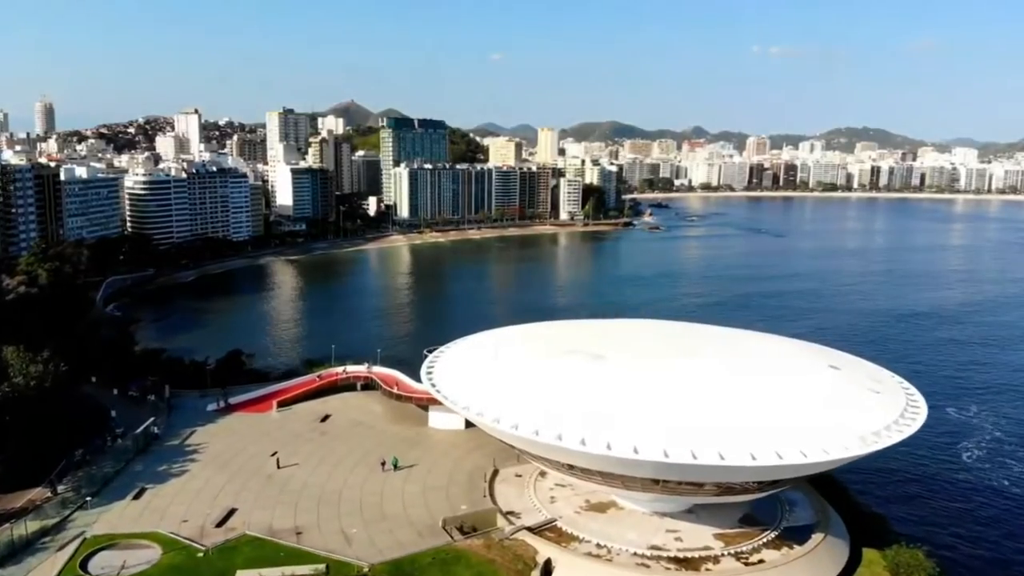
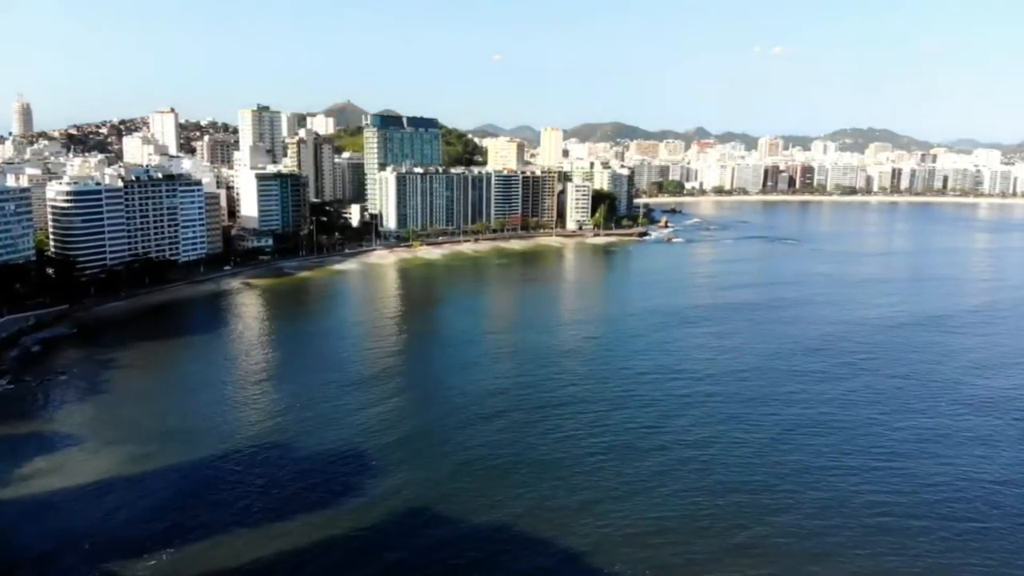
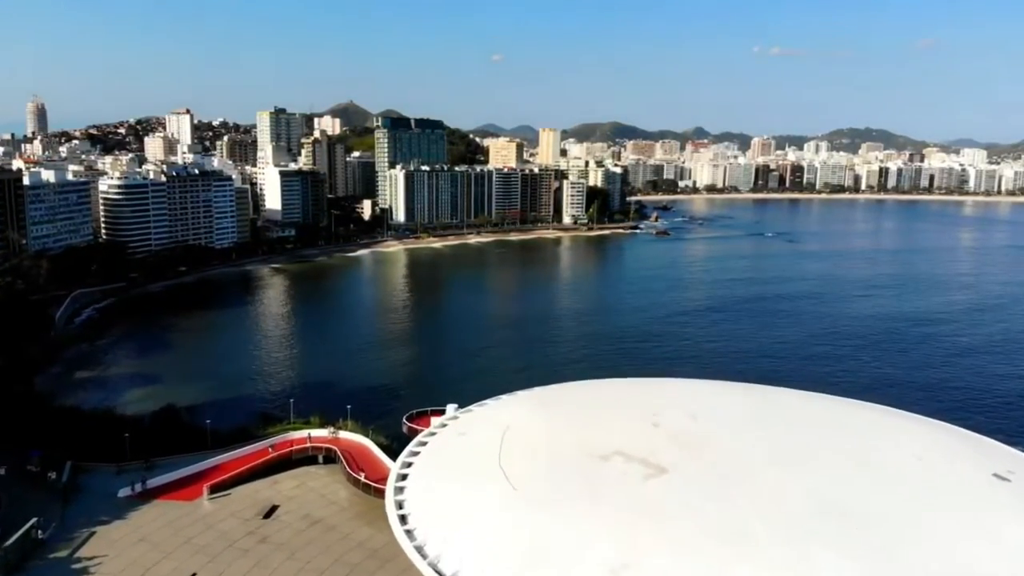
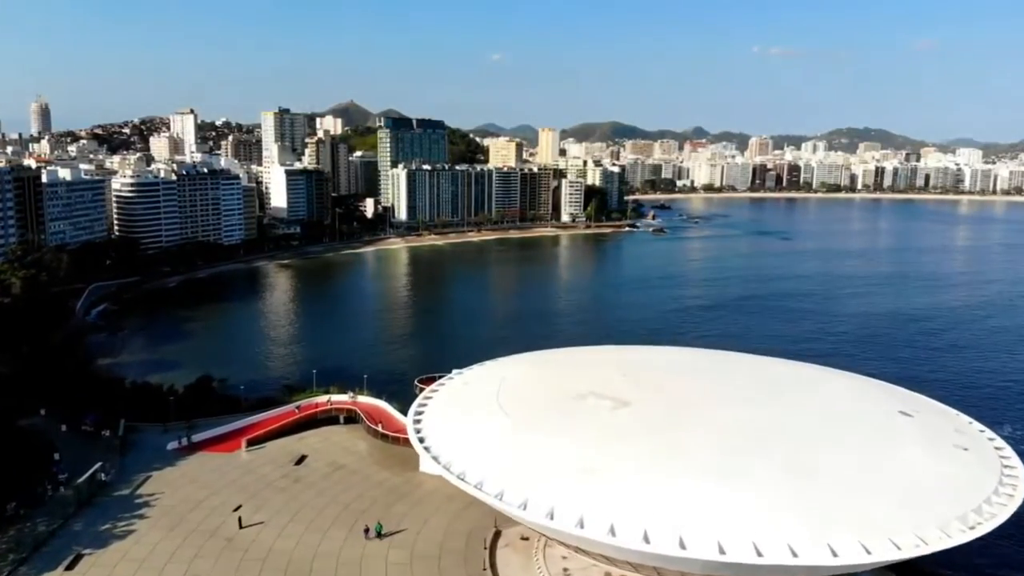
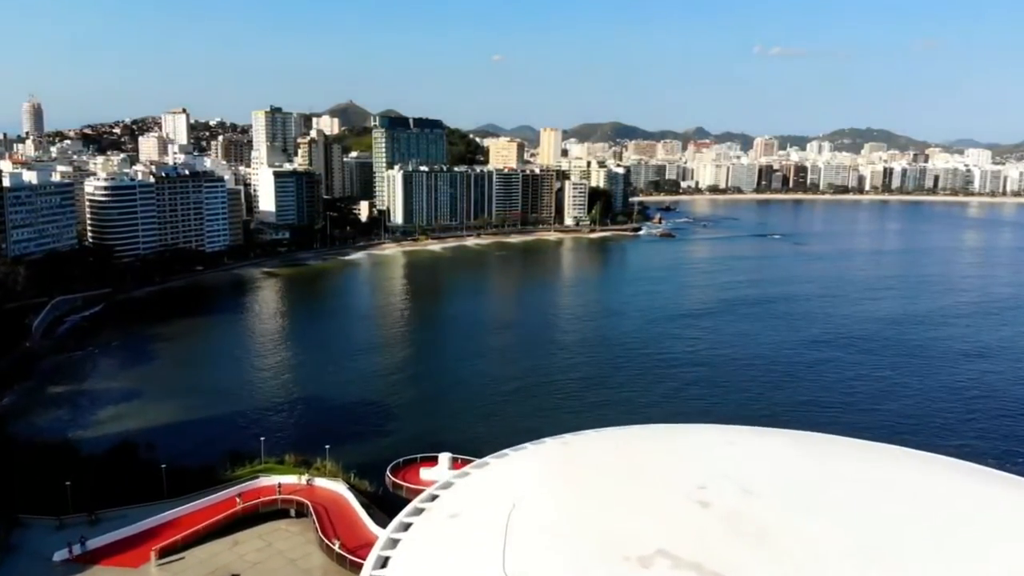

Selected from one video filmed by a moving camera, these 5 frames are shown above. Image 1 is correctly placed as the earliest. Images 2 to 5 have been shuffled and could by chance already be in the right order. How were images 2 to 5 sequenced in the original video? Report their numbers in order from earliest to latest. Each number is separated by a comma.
4, 3, 5, 2
